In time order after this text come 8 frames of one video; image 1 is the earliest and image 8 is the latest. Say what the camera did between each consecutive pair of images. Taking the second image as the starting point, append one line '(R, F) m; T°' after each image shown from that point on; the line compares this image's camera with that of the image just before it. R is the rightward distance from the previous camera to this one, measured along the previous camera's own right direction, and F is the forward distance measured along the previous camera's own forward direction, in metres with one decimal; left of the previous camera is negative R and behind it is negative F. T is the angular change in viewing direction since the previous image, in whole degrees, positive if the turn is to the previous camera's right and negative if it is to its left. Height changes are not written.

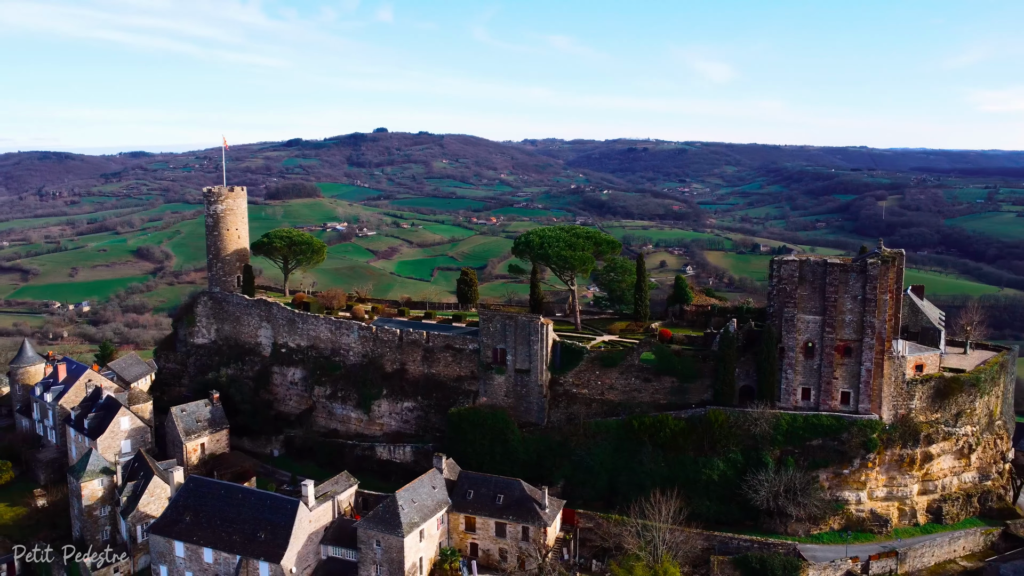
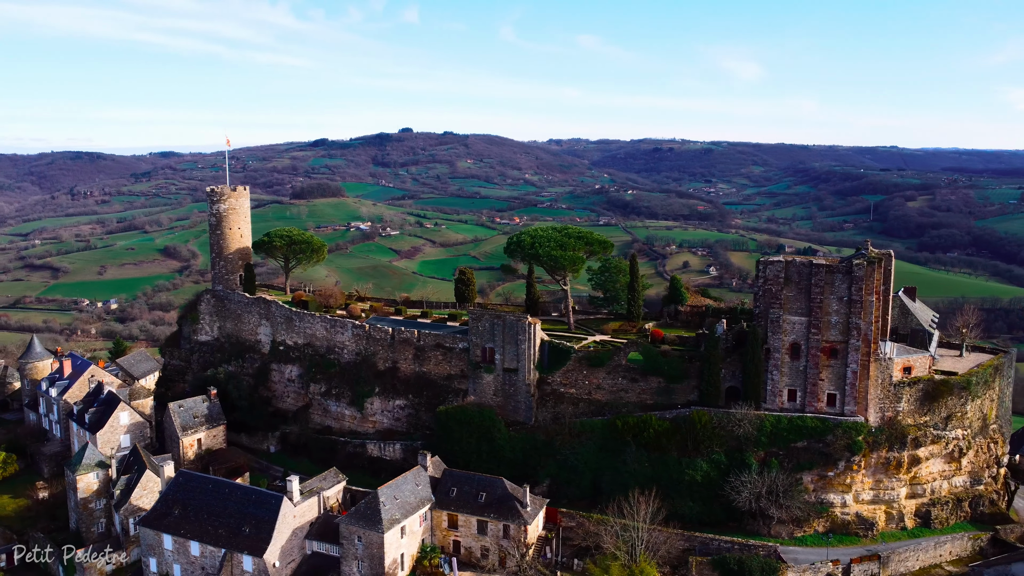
(+1.3, -0.1) m; -2°
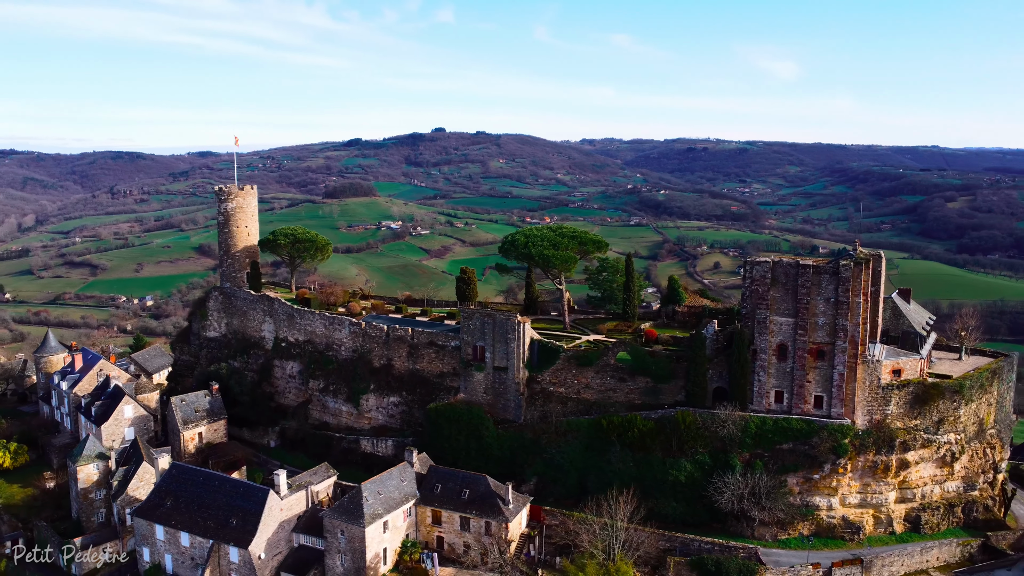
(+1.5, -0.1) m; -2°
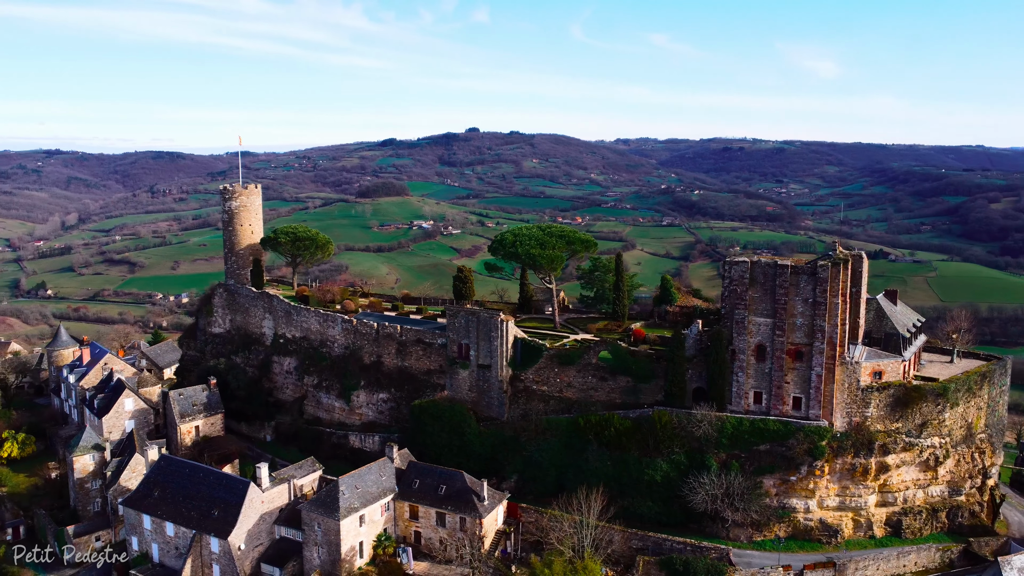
(+1.8, -0.2) m; -2°
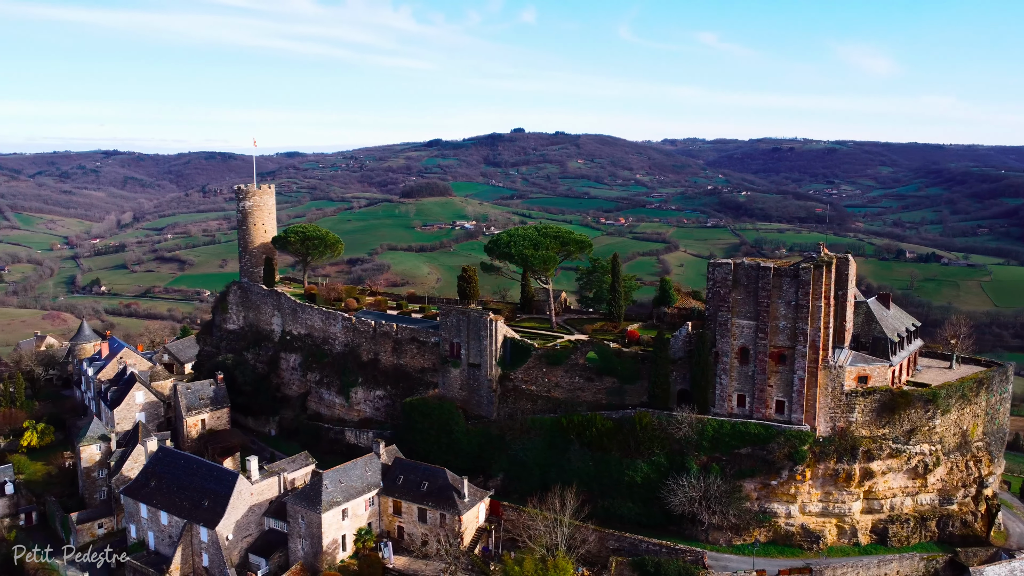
(+2.0, -0.2) m; -3°
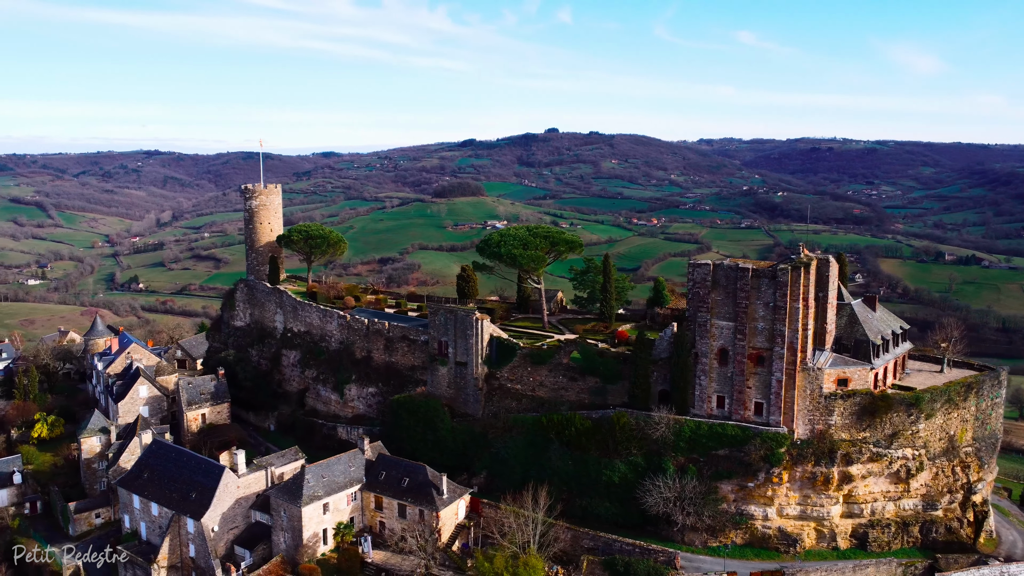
(+1.7, -0.2) m; -2°
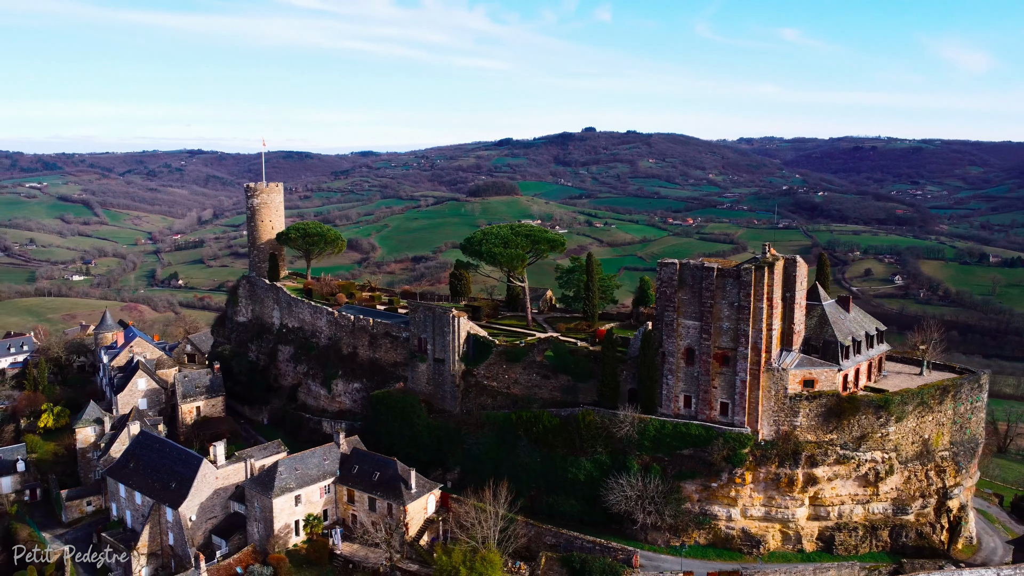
(+2.3, -0.2) m; -2°
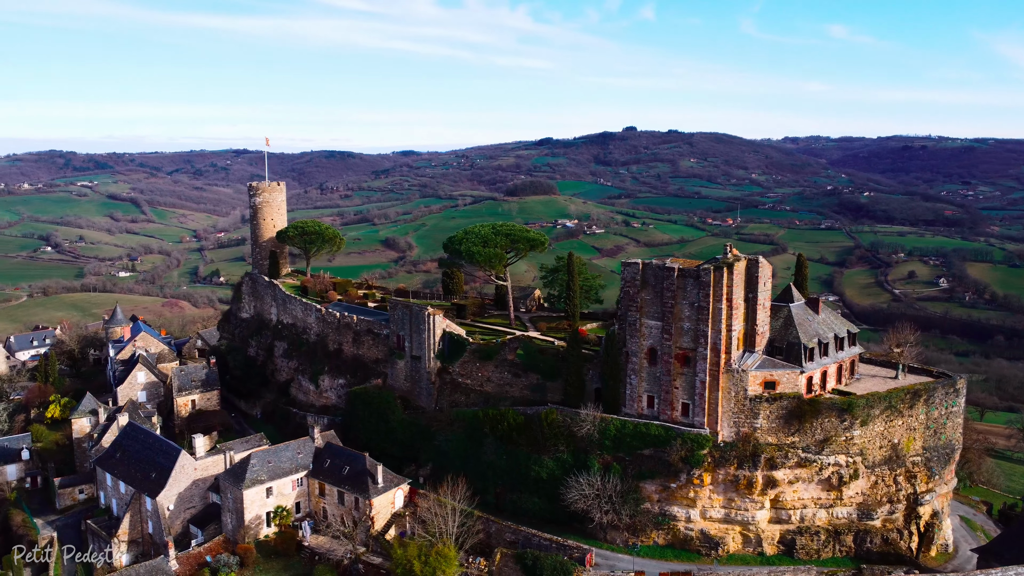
(+2.5, -0.2) m; -3°
